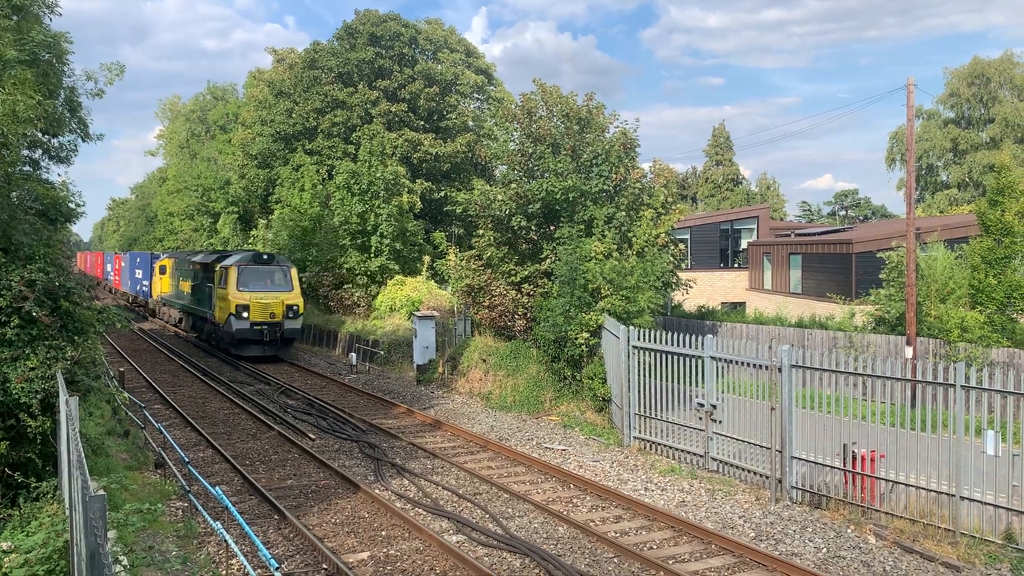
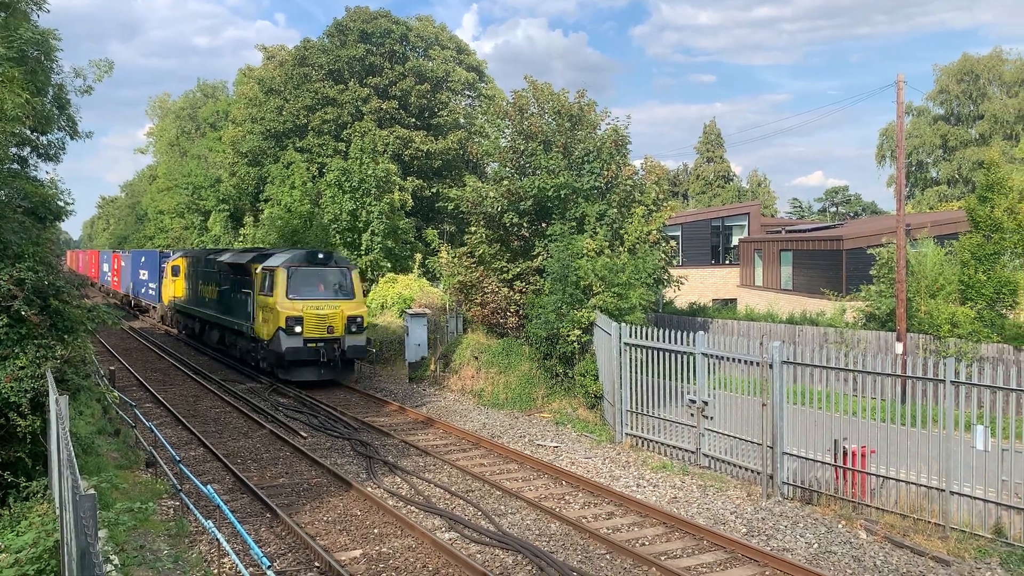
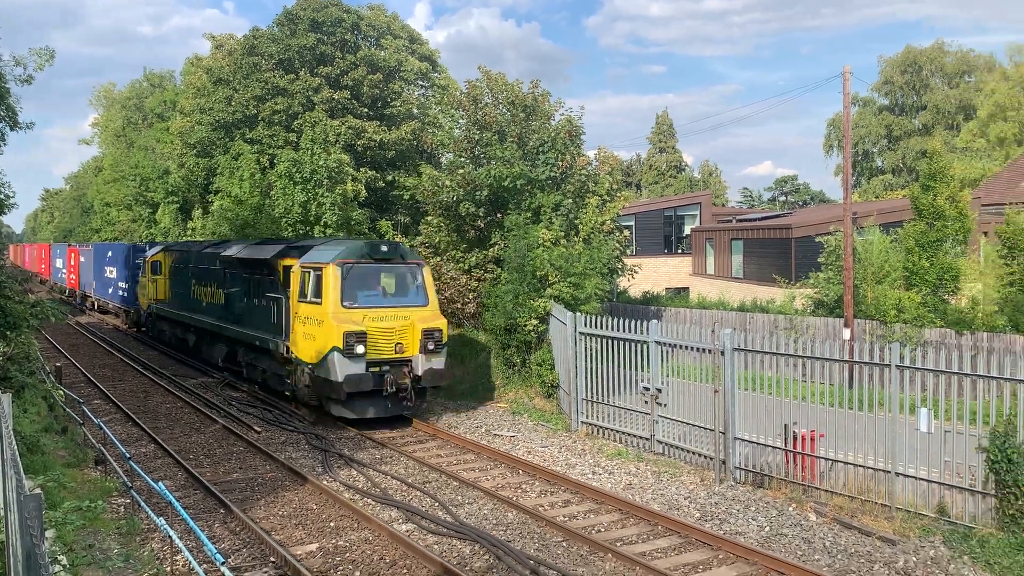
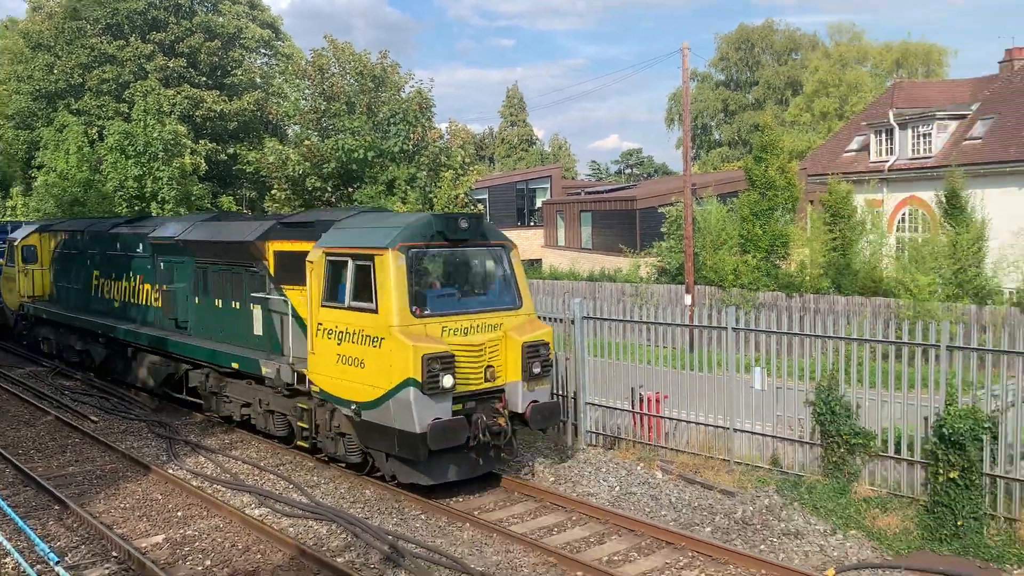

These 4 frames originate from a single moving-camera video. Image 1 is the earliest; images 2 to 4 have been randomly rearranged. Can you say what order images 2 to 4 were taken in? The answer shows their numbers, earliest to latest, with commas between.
2, 3, 4
